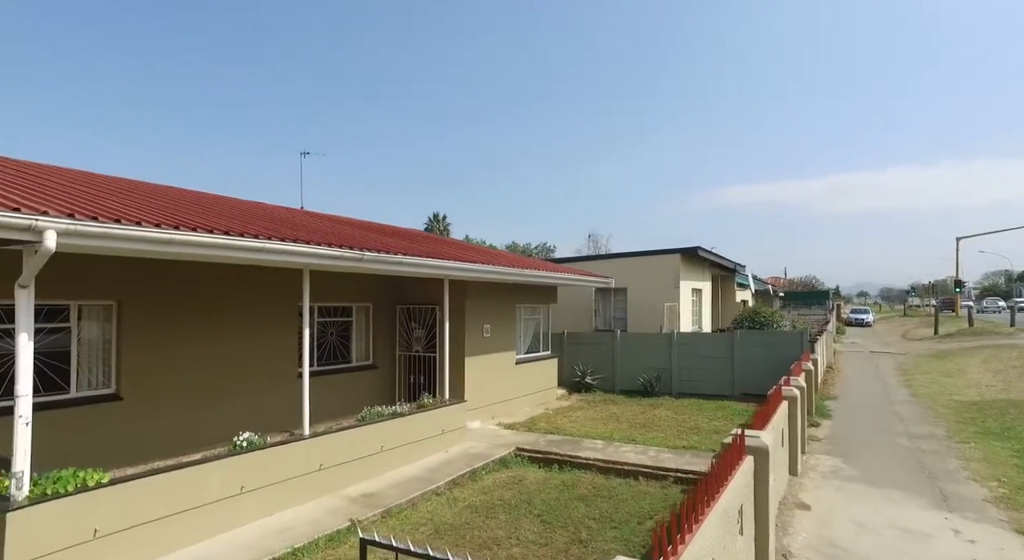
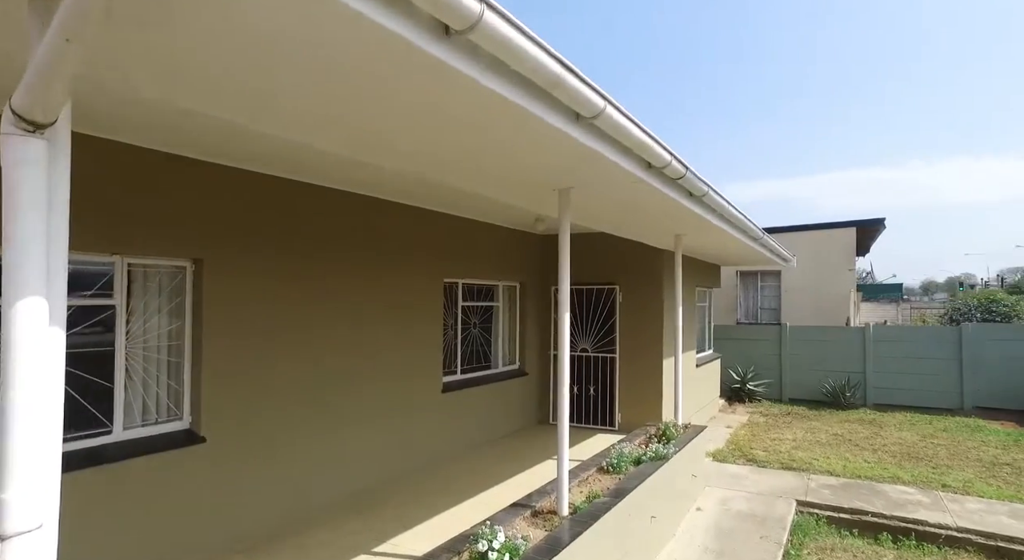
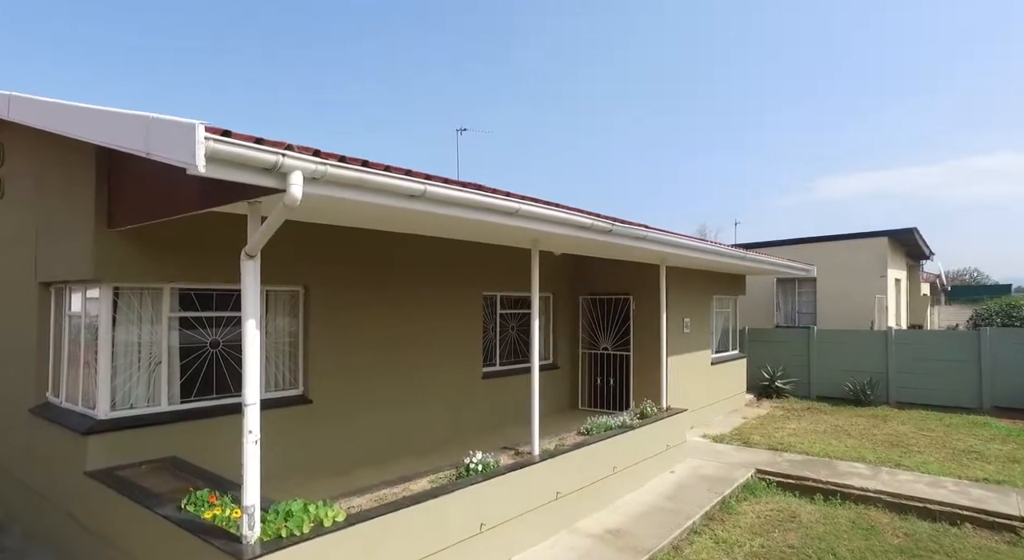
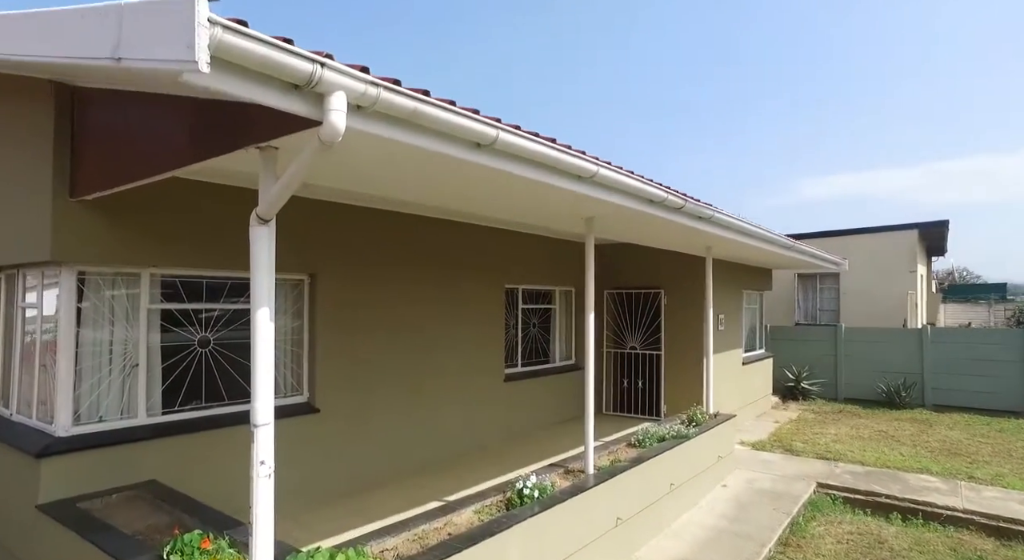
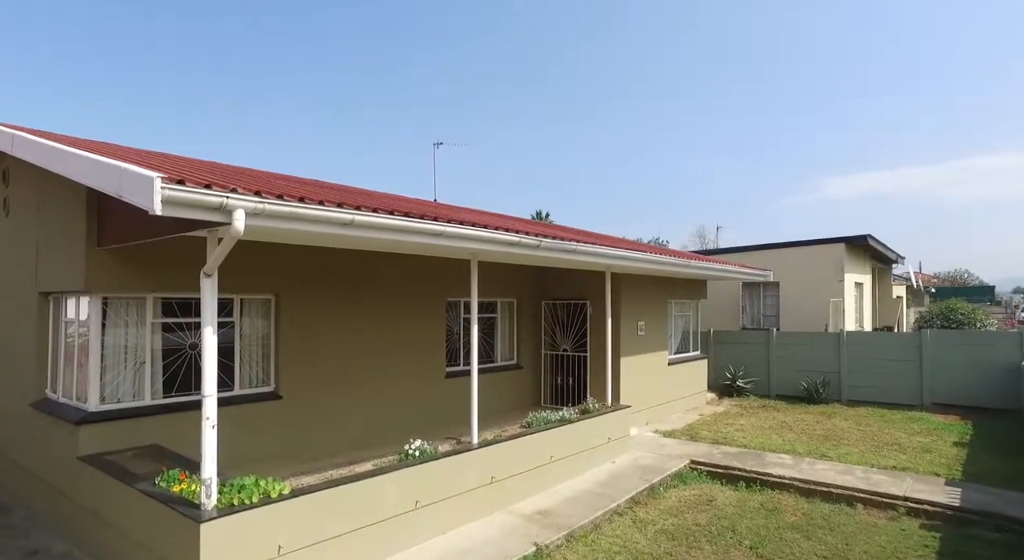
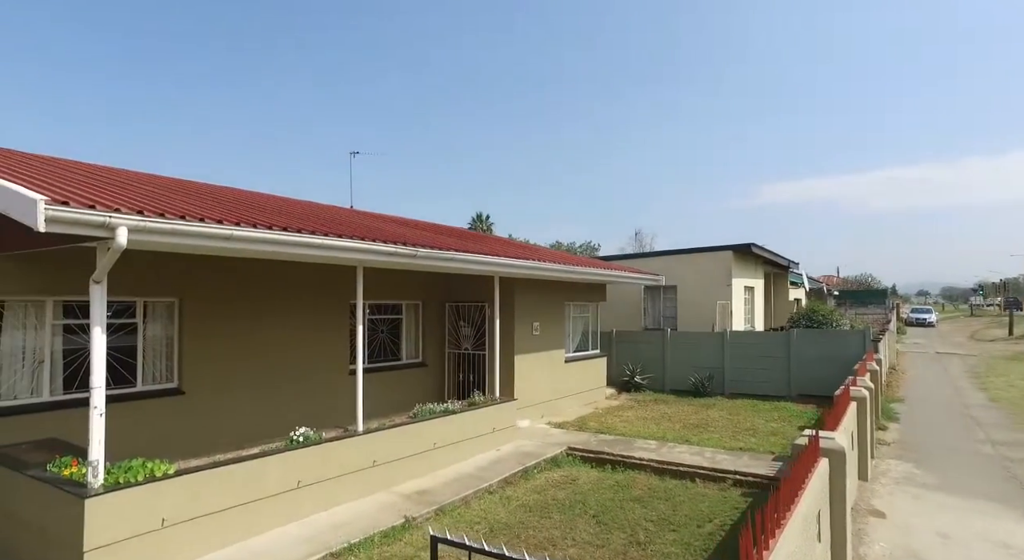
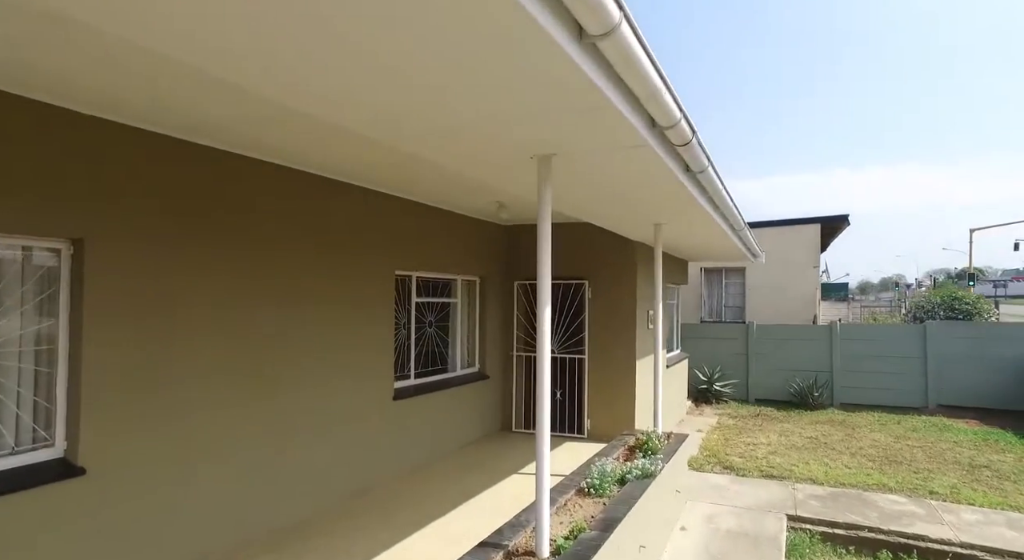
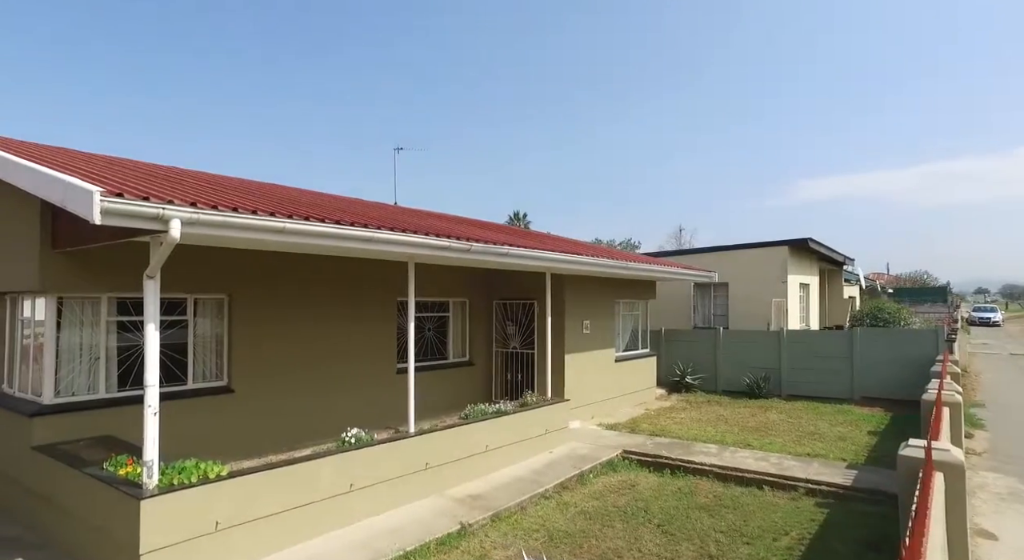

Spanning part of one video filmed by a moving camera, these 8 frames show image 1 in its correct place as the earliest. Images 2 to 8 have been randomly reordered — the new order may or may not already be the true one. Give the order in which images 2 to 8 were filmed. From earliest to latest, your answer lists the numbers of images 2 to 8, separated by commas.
6, 8, 5, 3, 4, 2, 7
